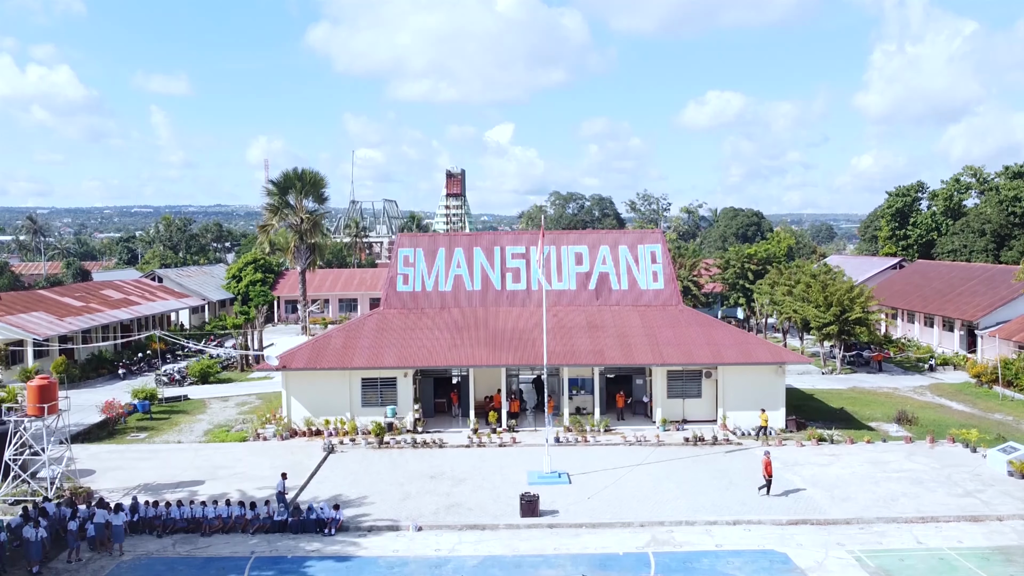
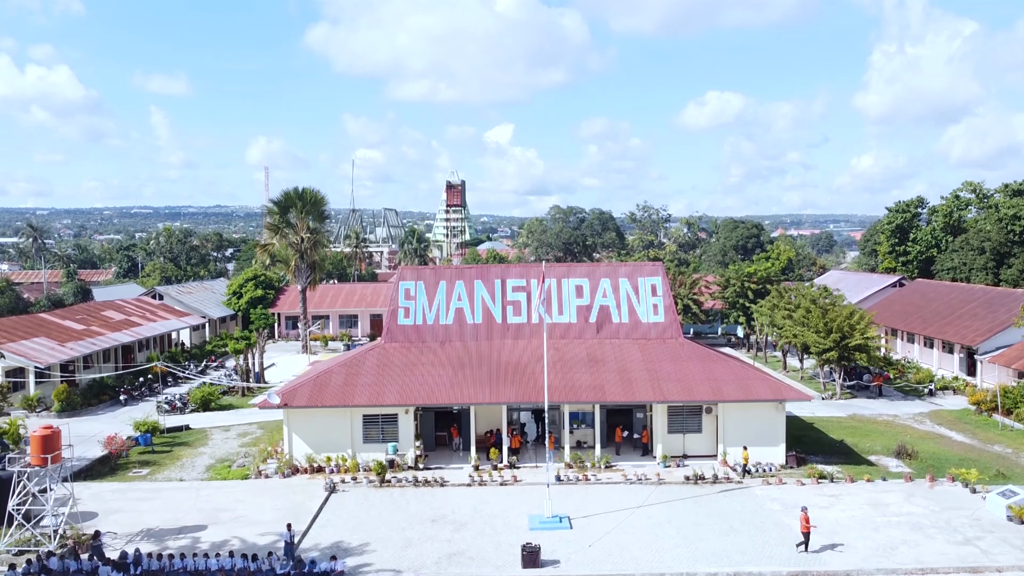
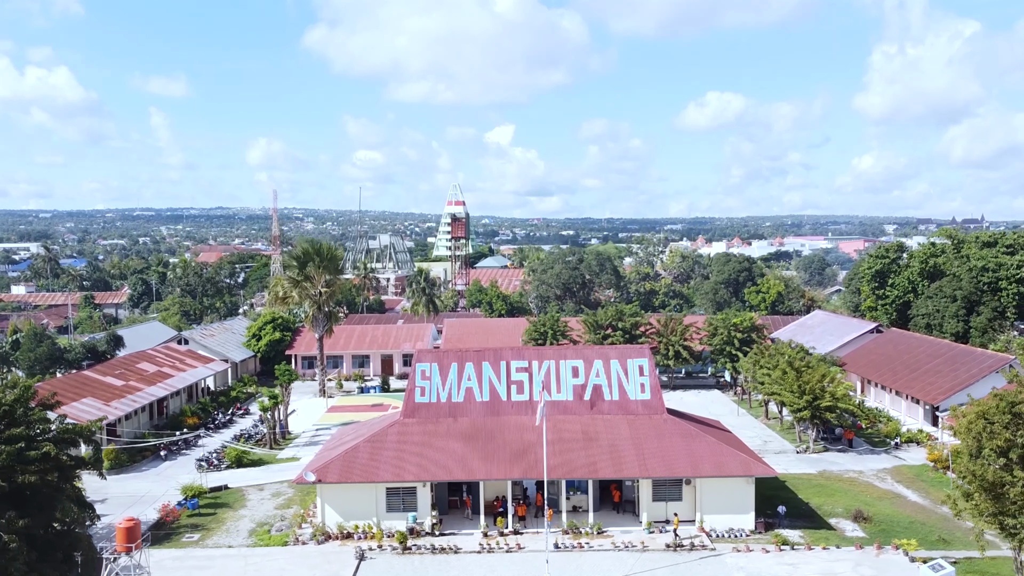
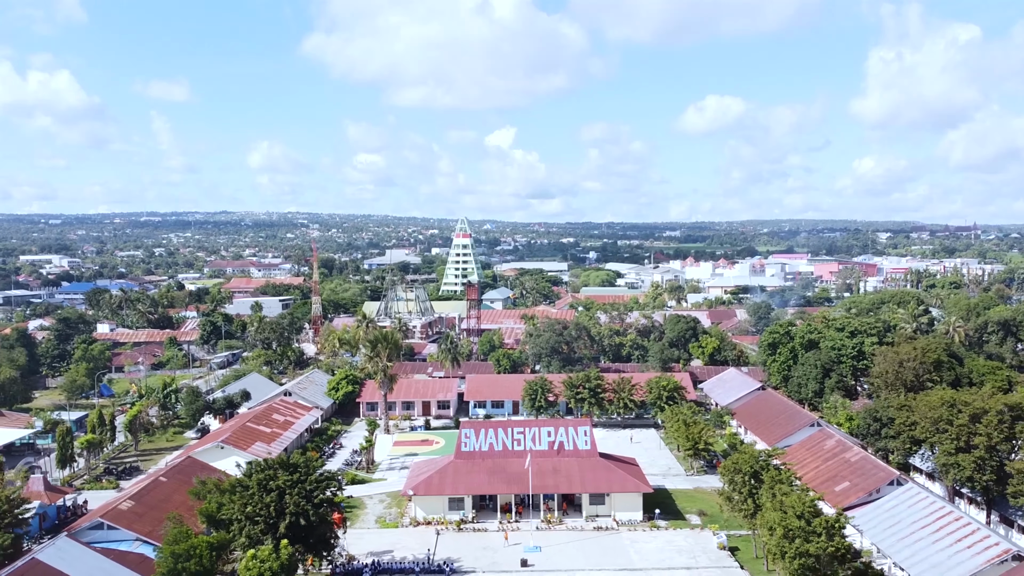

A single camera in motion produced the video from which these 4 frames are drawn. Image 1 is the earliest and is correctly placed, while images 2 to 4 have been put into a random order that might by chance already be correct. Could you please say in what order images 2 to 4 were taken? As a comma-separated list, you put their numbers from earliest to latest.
2, 3, 4
